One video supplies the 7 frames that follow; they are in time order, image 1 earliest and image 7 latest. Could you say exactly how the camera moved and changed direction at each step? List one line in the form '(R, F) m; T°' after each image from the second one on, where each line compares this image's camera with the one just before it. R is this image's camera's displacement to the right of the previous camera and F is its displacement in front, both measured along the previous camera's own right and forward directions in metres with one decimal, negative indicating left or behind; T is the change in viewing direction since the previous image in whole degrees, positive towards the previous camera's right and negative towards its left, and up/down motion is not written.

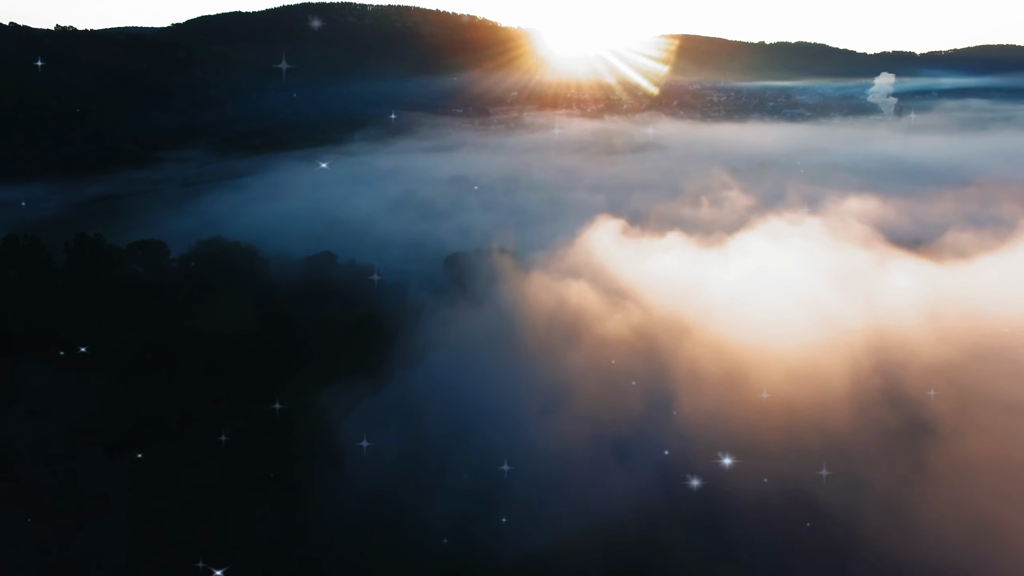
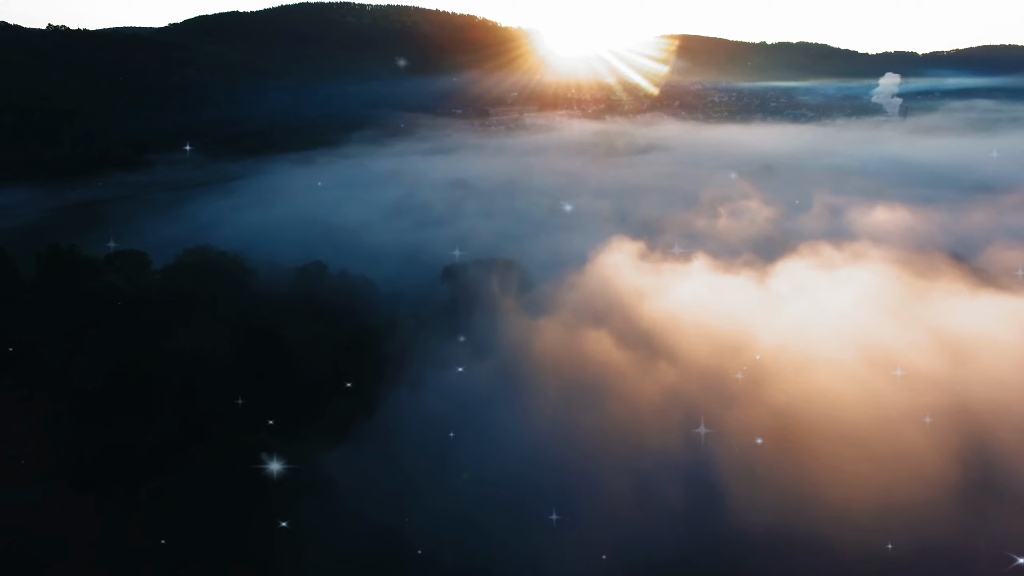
(-0.1, +2.9) m; 0°
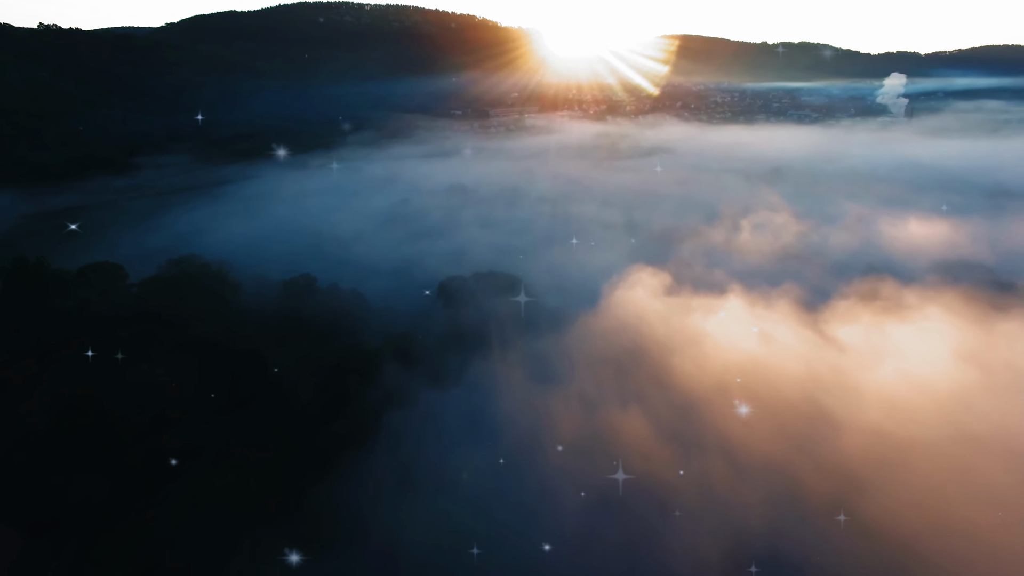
(0.0, +3.2) m; 0°
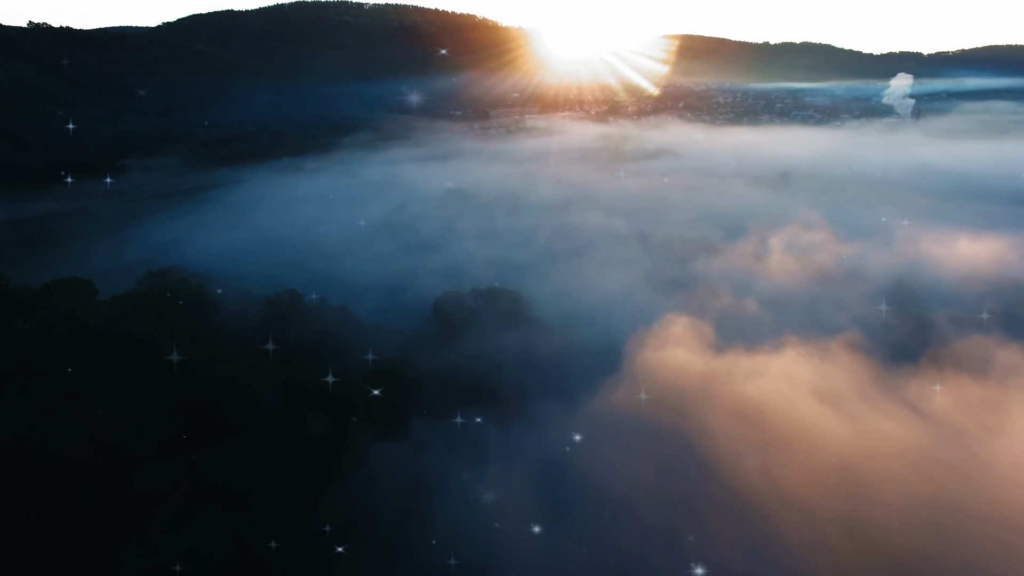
(-0.1, +3.5) m; 0°
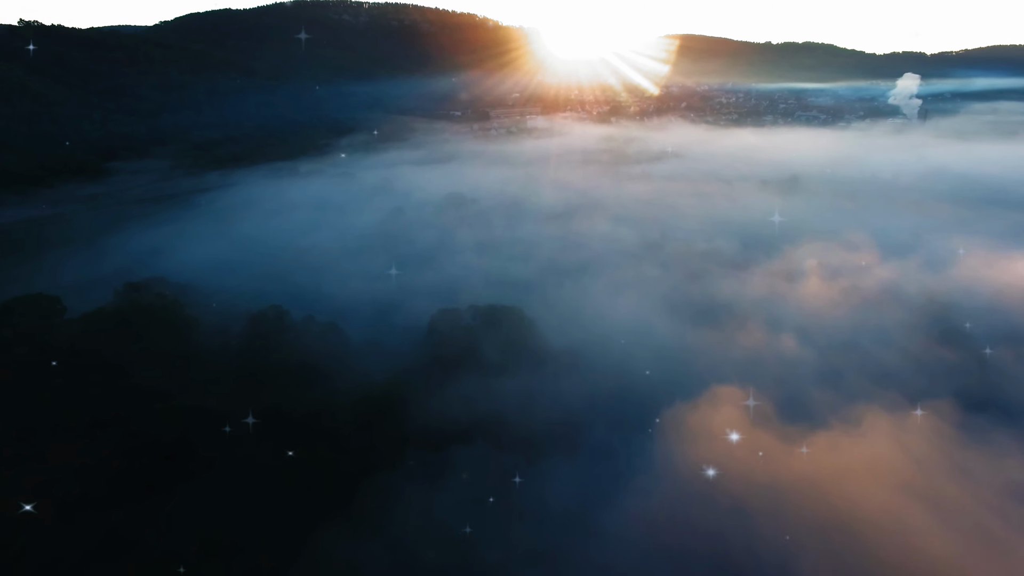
(-0.1, +3.2) m; 0°
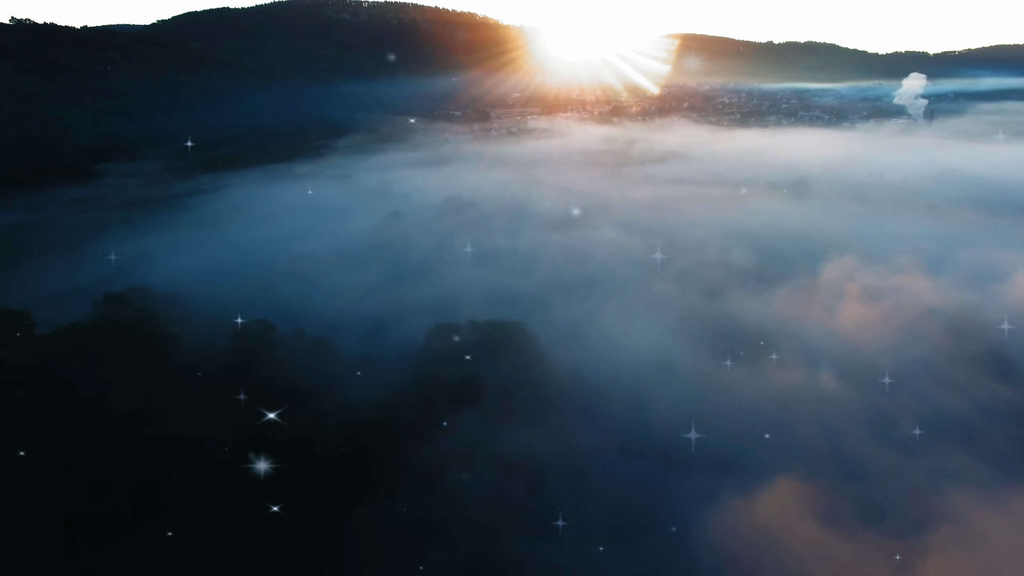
(-0.1, +2.6) m; 0°
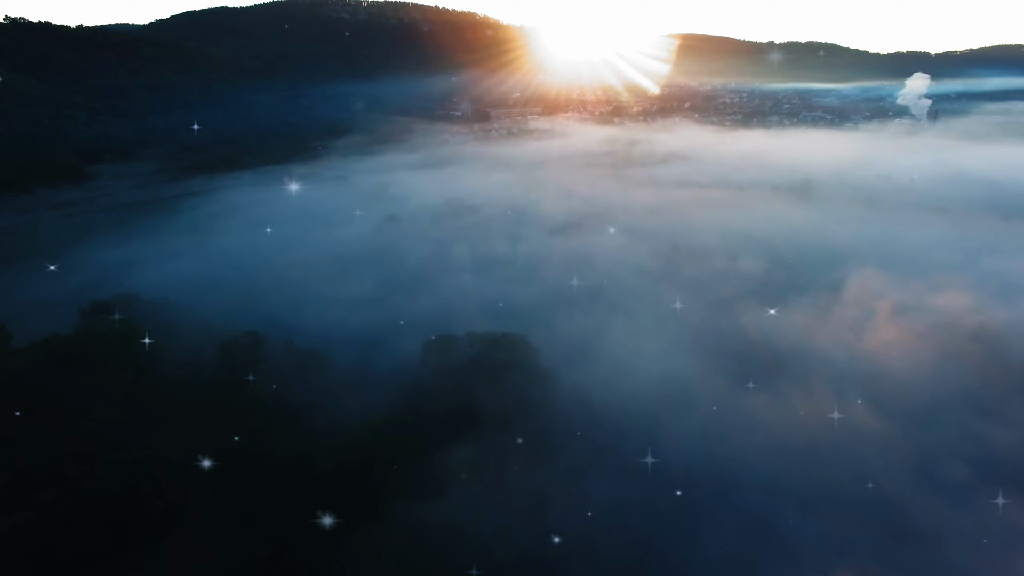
(0.0, +1.8) m; 0°
